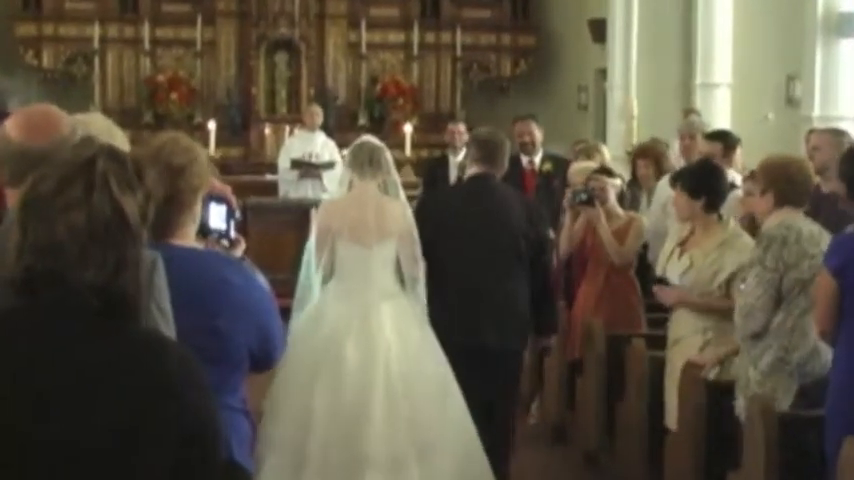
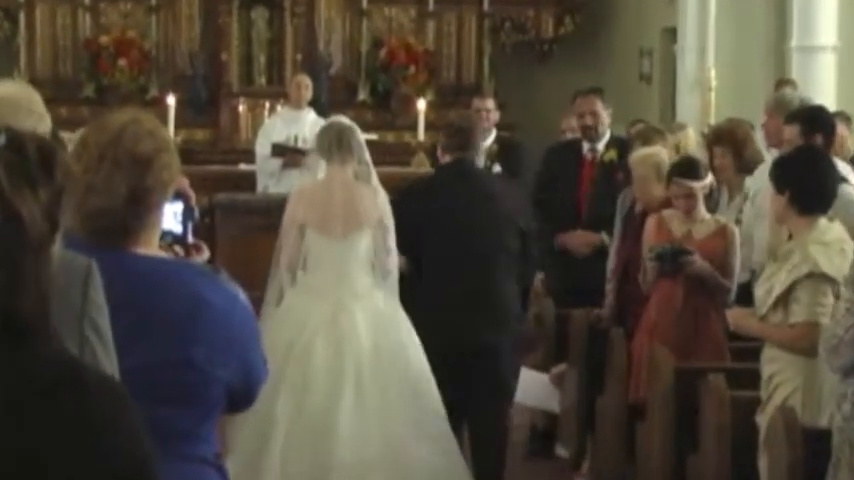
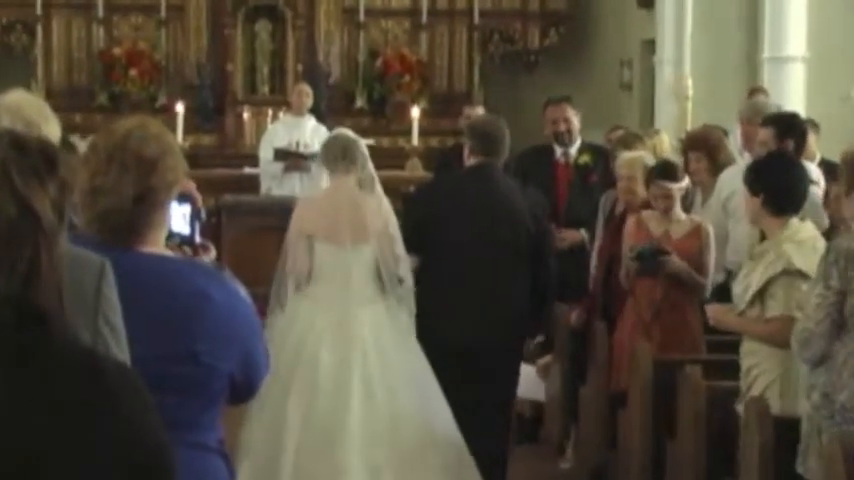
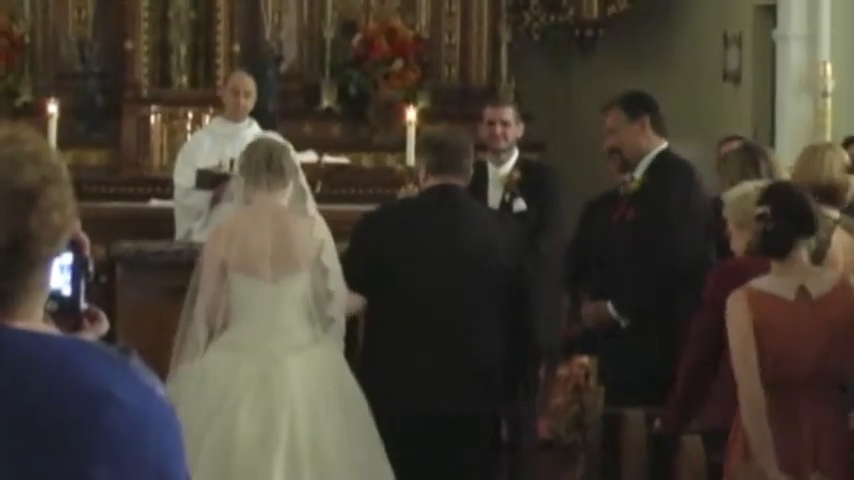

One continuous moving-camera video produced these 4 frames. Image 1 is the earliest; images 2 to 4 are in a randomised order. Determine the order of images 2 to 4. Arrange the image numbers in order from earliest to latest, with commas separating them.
3, 2, 4
